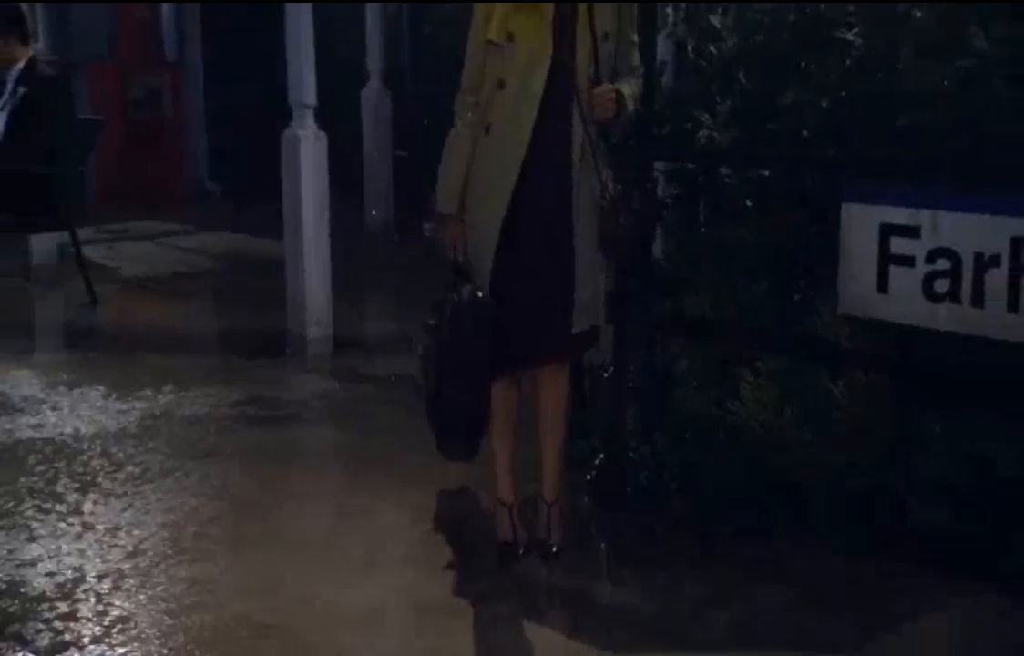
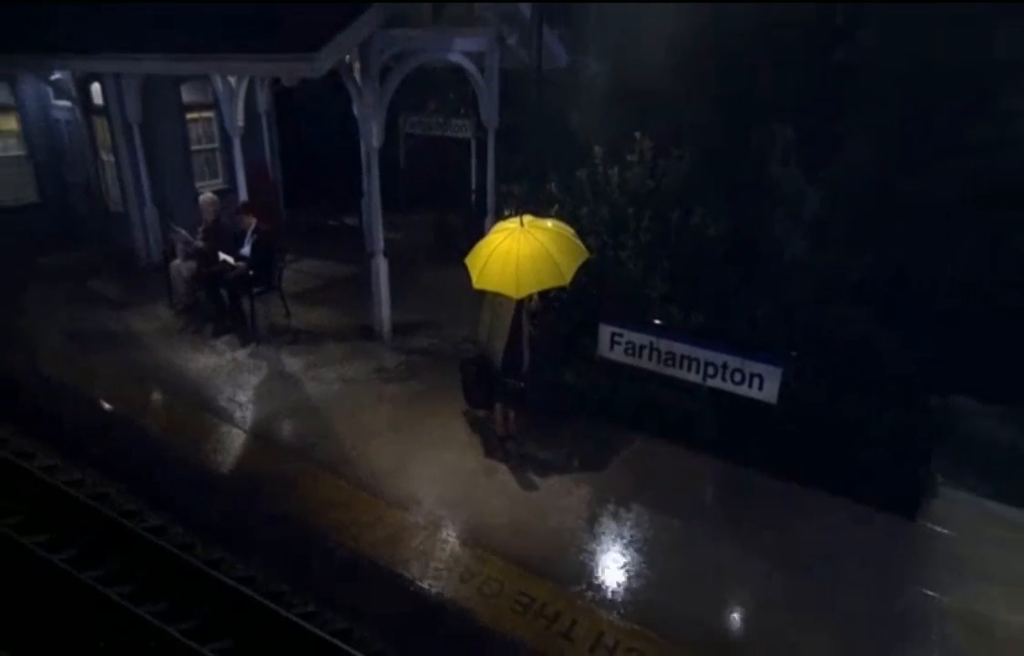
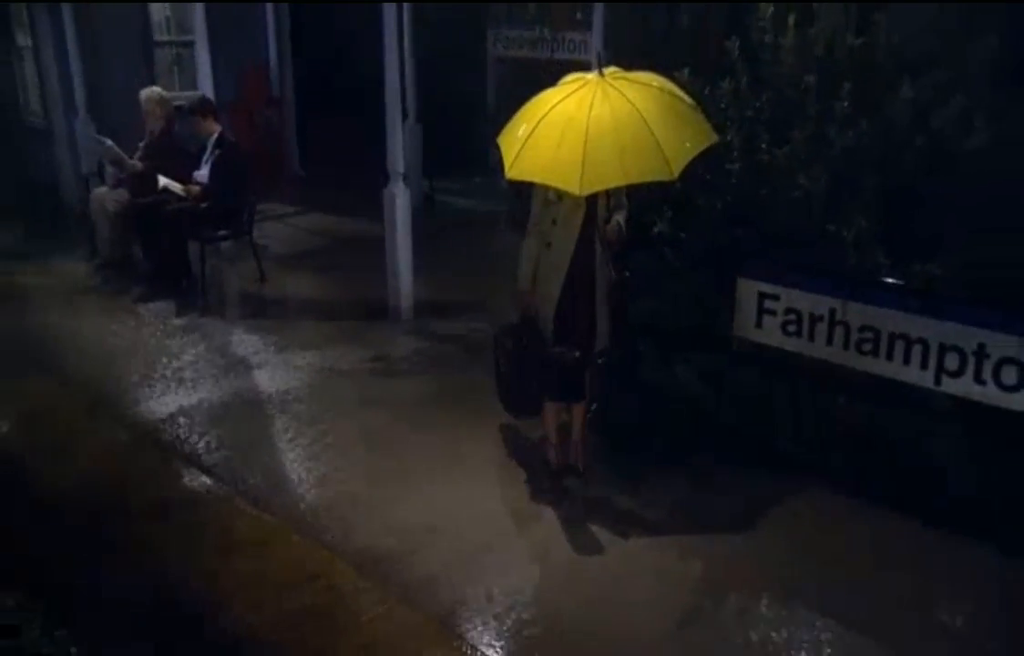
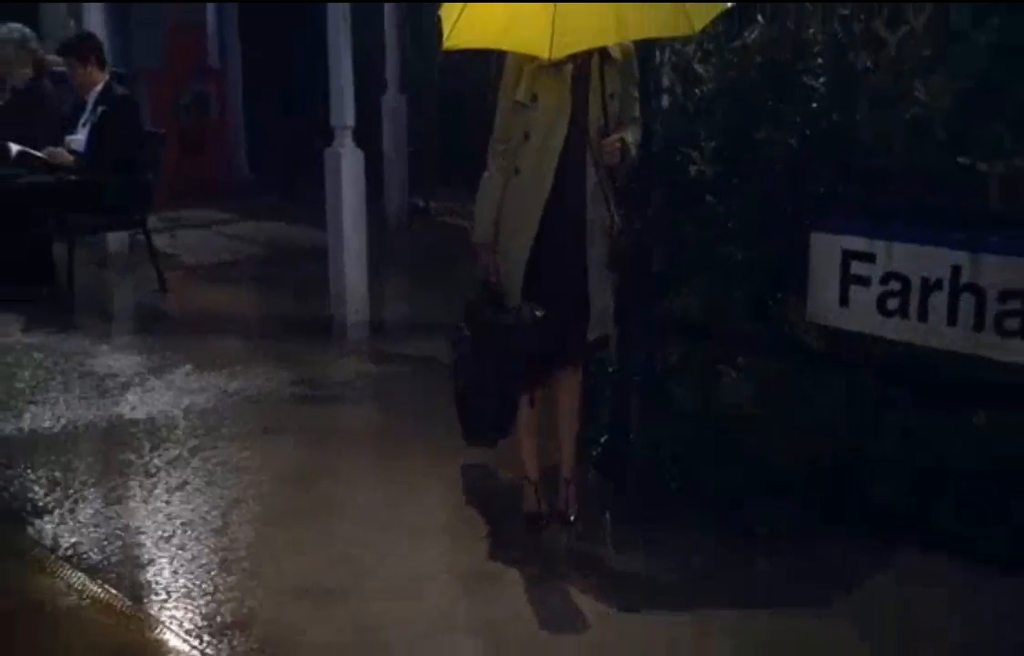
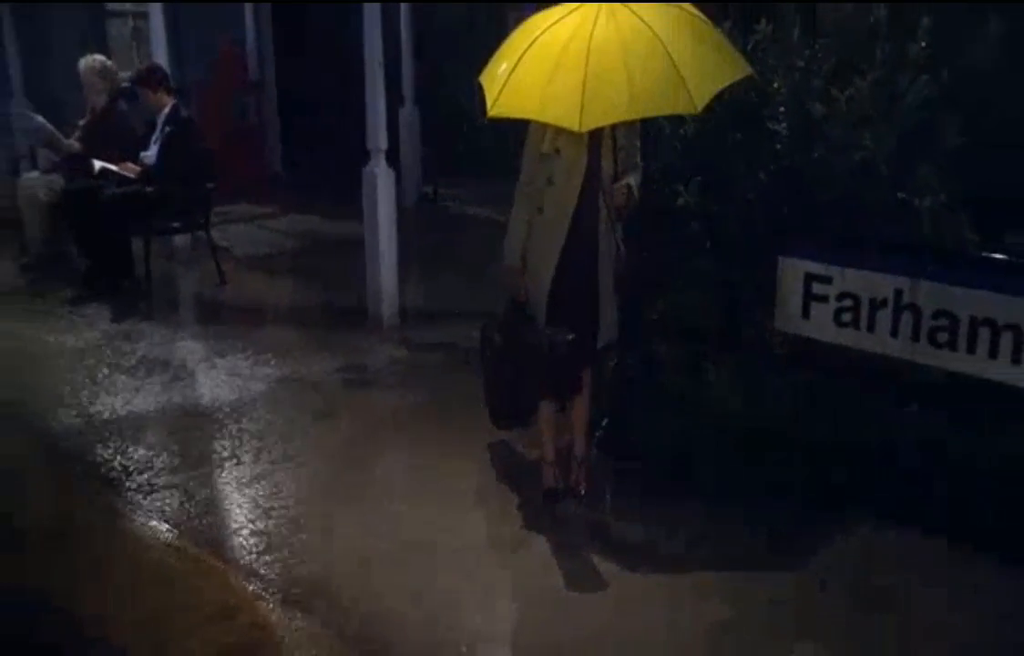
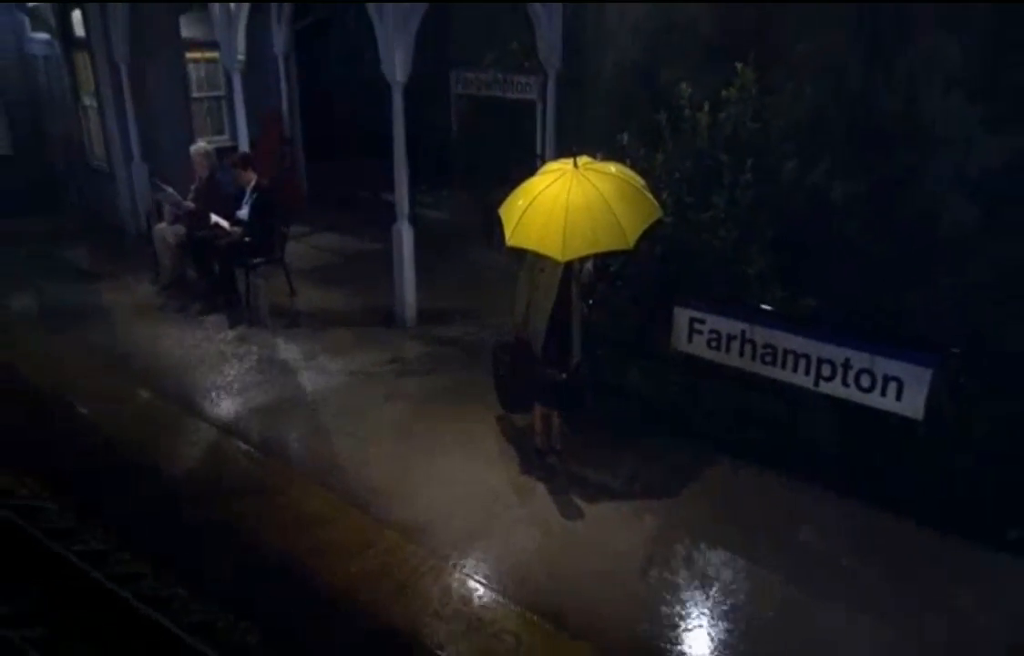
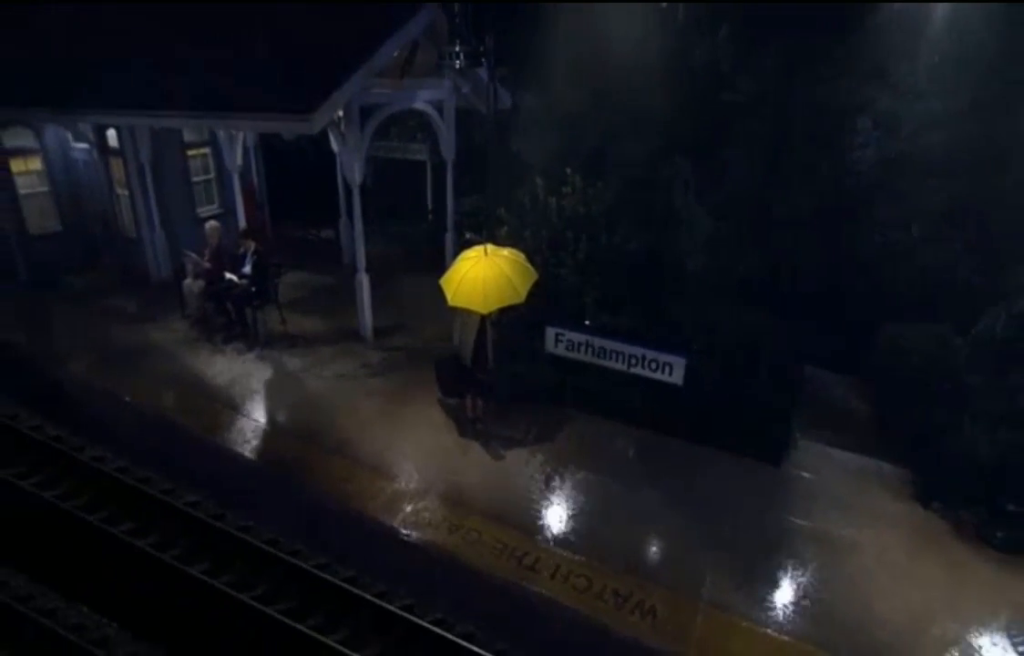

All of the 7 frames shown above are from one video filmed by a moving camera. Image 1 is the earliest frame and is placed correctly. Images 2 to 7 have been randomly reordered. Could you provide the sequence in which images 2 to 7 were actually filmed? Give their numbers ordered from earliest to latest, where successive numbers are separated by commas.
4, 5, 3, 6, 2, 7
